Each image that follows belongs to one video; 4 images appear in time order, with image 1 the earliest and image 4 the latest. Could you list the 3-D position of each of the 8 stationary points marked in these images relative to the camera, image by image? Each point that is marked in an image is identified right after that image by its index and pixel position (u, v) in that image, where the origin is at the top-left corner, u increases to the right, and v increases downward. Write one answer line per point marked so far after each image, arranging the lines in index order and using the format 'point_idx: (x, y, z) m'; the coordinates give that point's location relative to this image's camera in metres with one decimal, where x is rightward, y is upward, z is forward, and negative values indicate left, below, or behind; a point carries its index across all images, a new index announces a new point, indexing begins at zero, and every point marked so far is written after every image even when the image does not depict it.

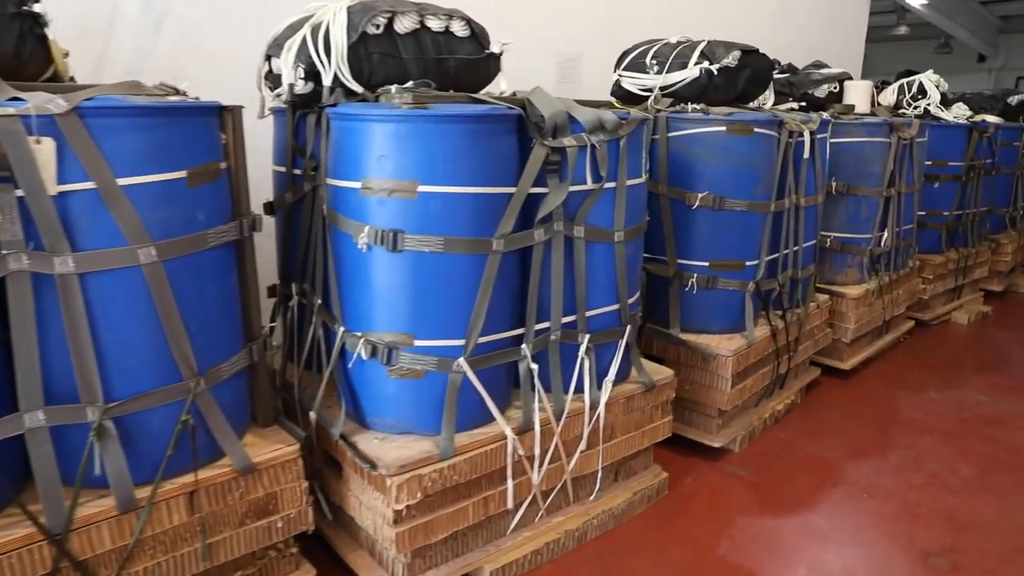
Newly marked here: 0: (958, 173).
0: (+2.8, +0.7, +4.1) m
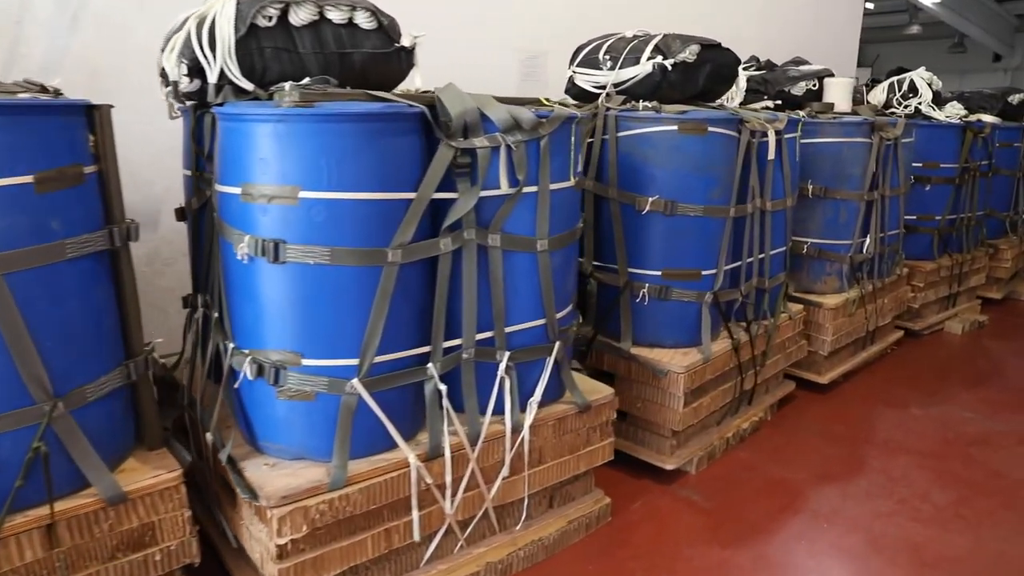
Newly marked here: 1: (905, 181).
0: (+2.7, +0.7, +3.9) m
1: (+2.1, +0.6, +3.4) m
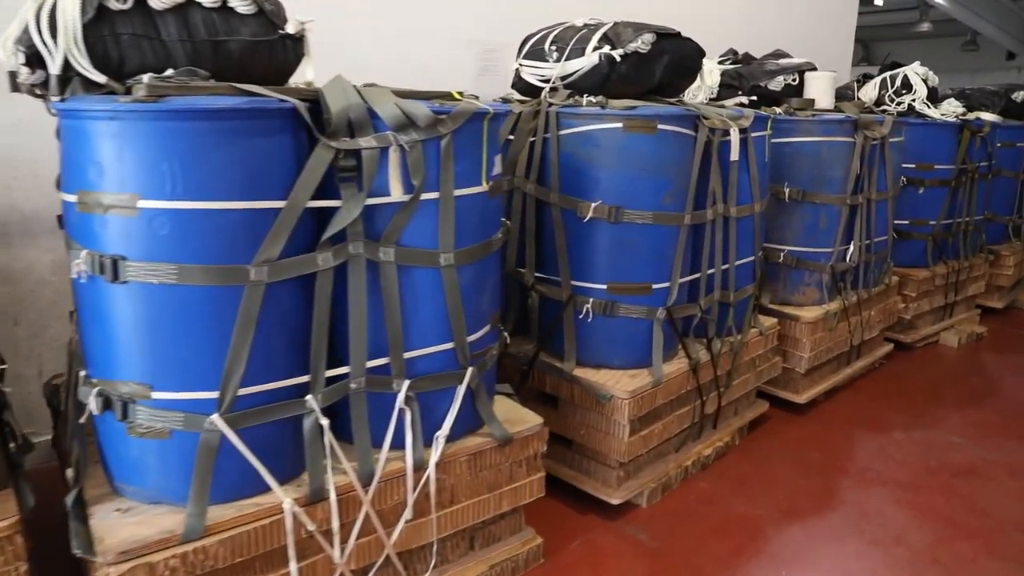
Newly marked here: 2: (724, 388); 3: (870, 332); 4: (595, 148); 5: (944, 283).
0: (+2.5, +0.6, +3.6) m
1: (+1.9, +0.5, +3.2) m
2: (+0.8, -0.4, +2.4) m
3: (+1.8, -0.2, +3.2) m
4: (+0.3, +0.4, +2.0) m
5: (+2.5, 0.0, +3.8) m
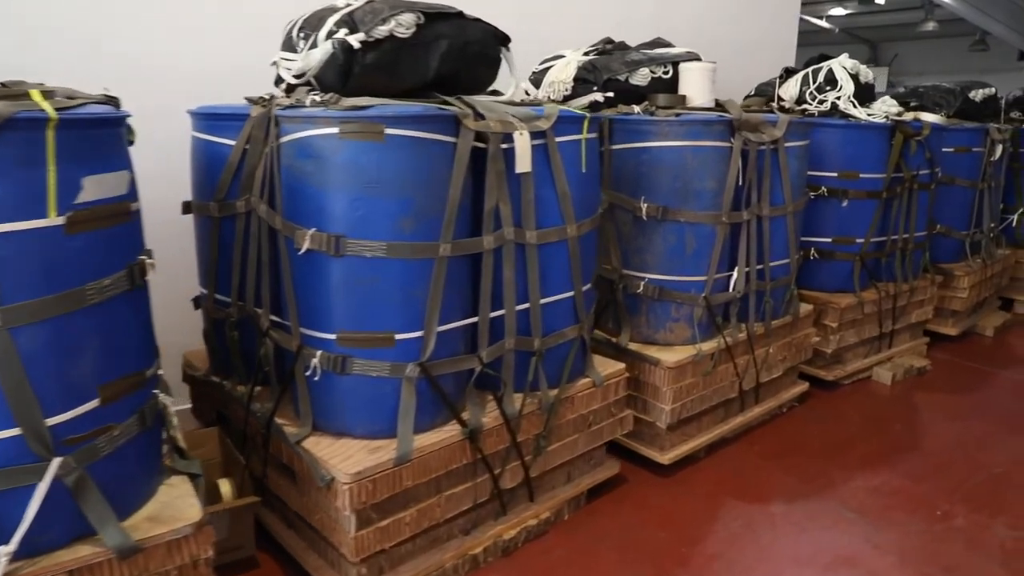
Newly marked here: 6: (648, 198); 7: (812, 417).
0: (+1.8, +0.5, +3.1) m
1: (+1.2, +0.4, +2.7) m
2: (+0.1, -0.5, +2.0) m
3: (+1.1, -0.4, +2.7) m
4: (-0.5, +0.3, +1.6) m
5: (+1.8, -0.1, +3.2) m
6: (+0.5, +0.3, +2.3) m
7: (+1.3, -0.6, +2.9) m
